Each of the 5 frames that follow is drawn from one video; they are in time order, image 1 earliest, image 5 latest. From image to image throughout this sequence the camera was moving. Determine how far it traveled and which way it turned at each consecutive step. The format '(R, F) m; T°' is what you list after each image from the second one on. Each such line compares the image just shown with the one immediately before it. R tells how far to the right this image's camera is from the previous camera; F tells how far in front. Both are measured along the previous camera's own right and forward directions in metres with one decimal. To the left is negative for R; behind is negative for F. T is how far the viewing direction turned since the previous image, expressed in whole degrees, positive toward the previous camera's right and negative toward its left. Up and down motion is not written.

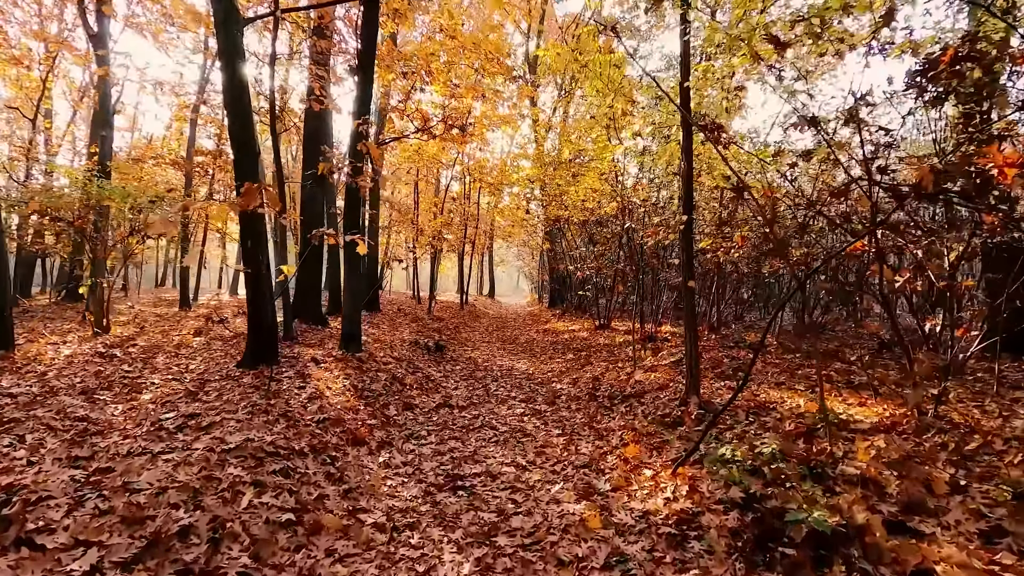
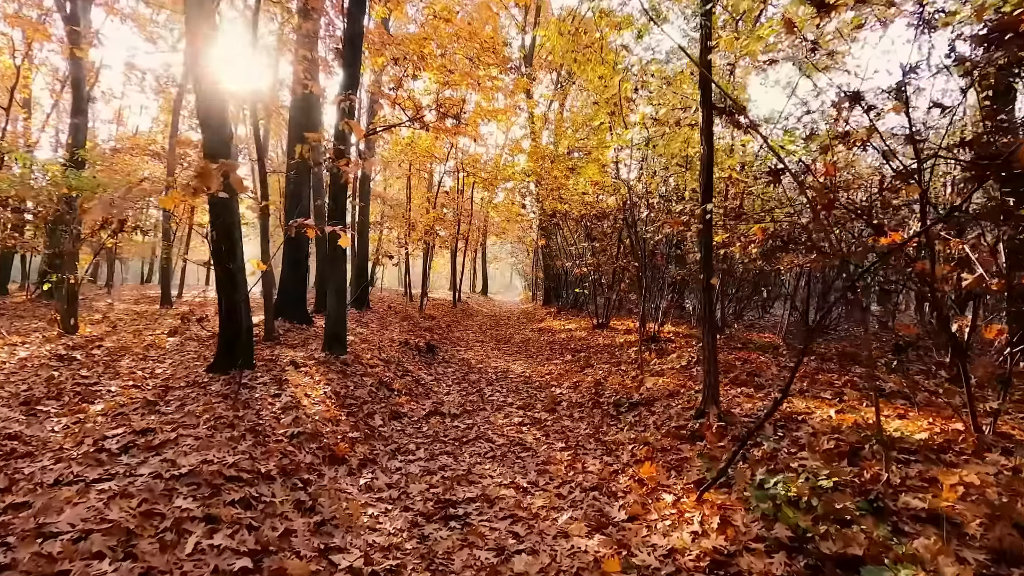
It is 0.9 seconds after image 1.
(-0.1, +0.7) m; +1°
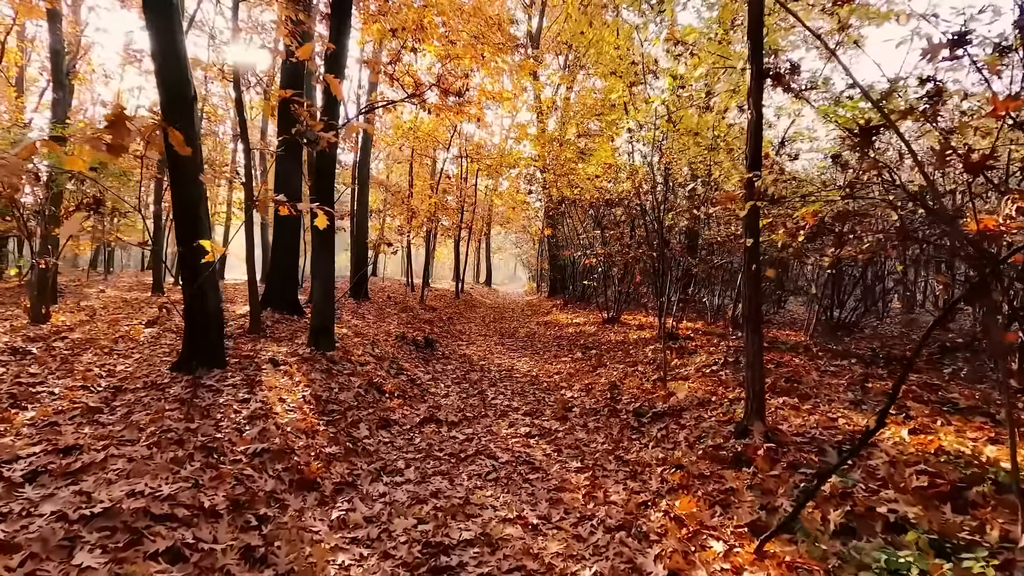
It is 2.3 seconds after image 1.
(0.0, +0.9) m; 0°
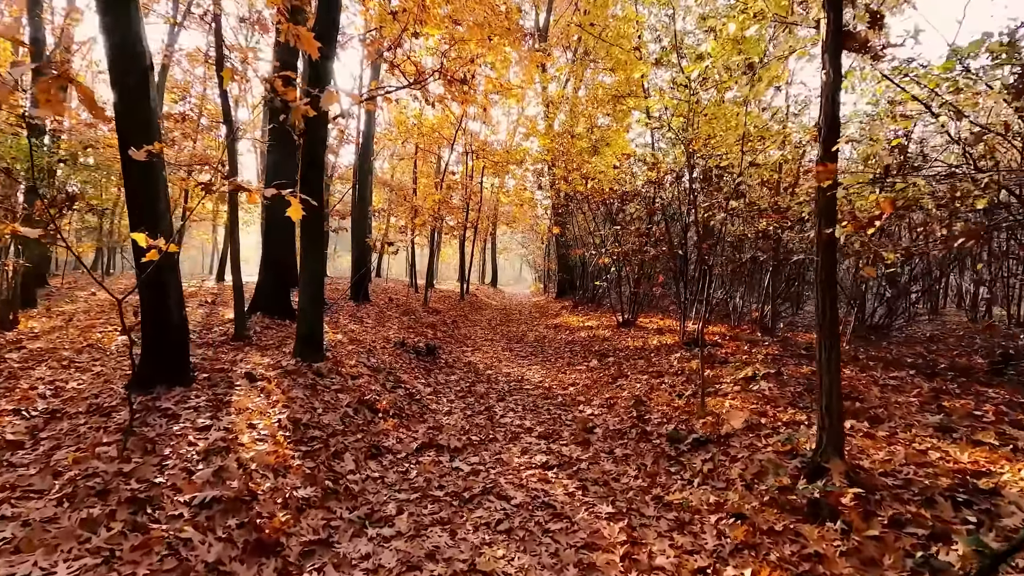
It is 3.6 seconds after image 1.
(-0.1, +0.9) m; -1°
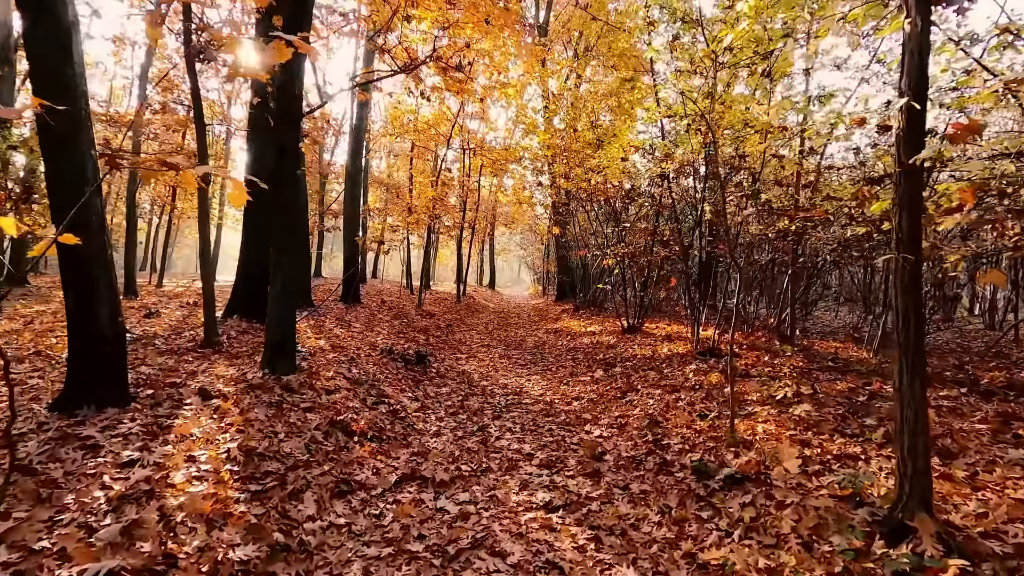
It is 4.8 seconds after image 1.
(0.0, +0.9) m; 0°
